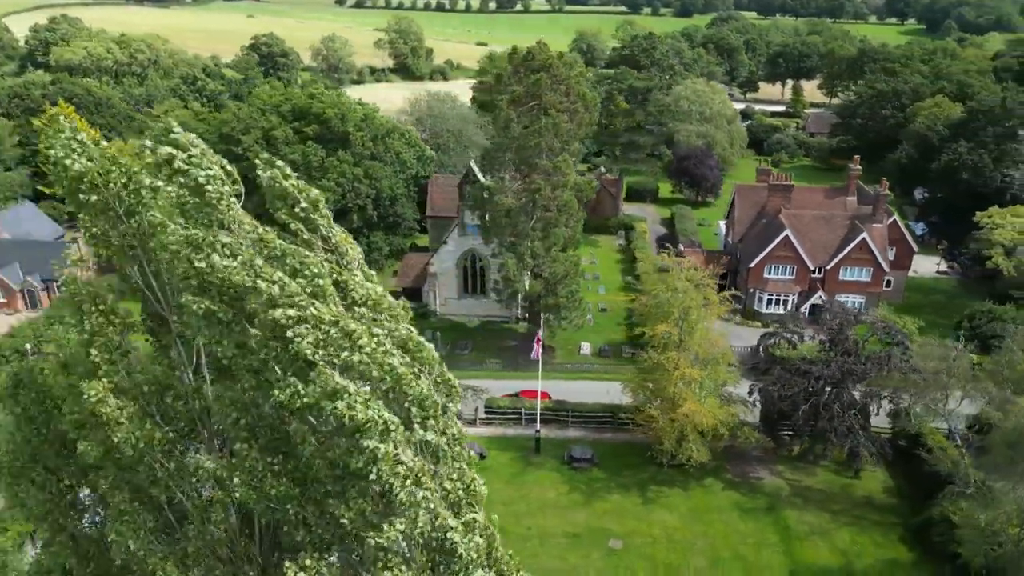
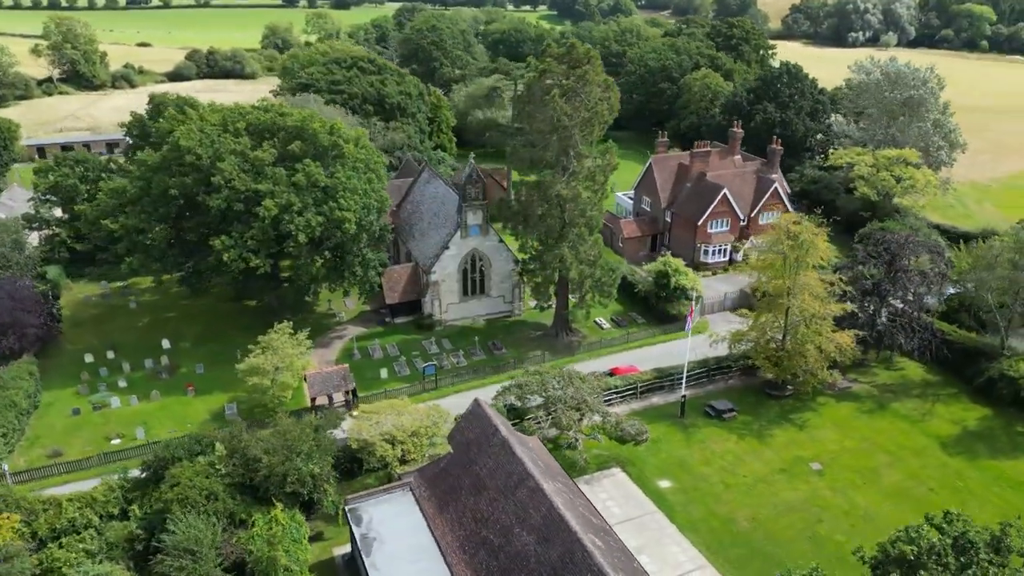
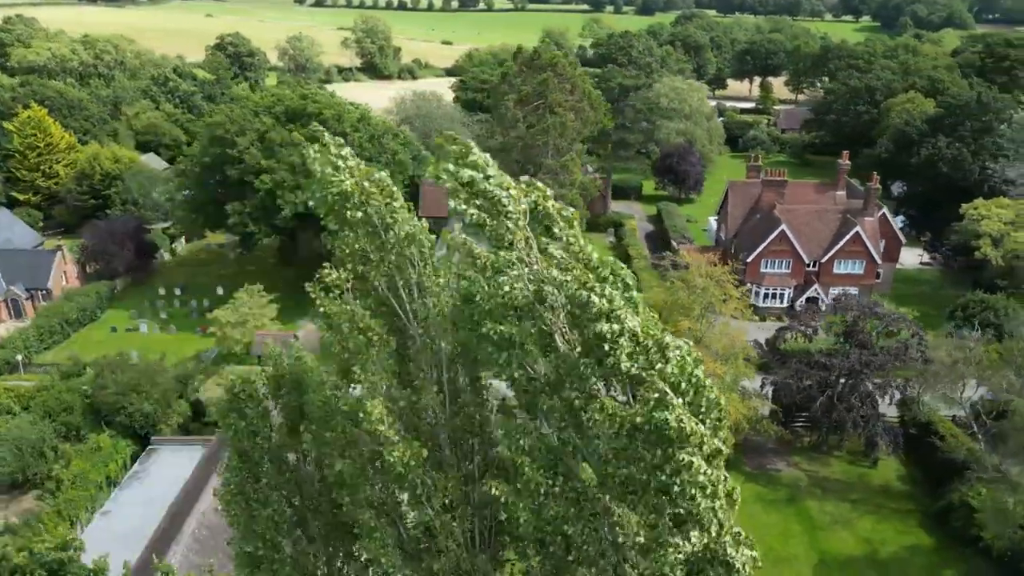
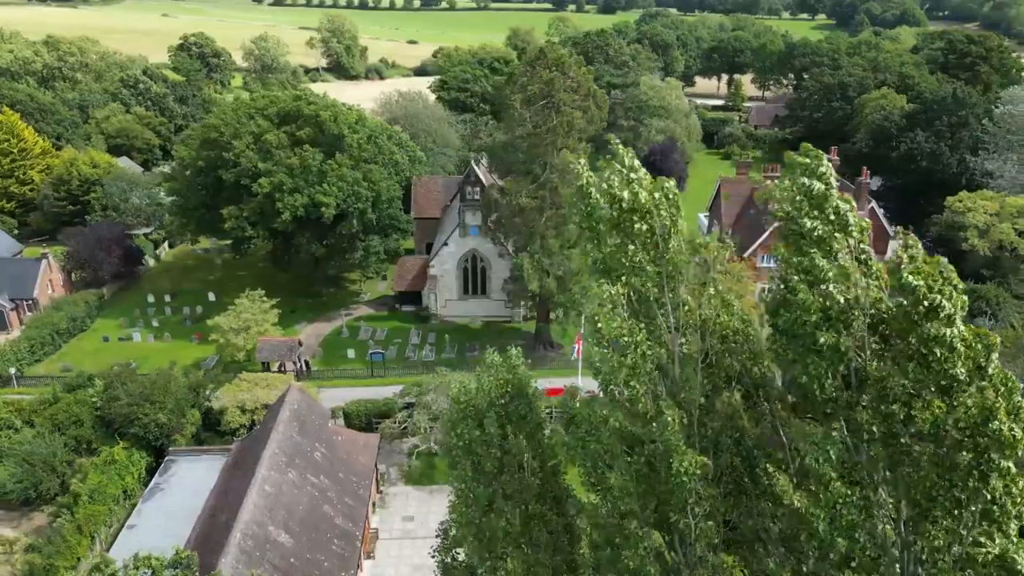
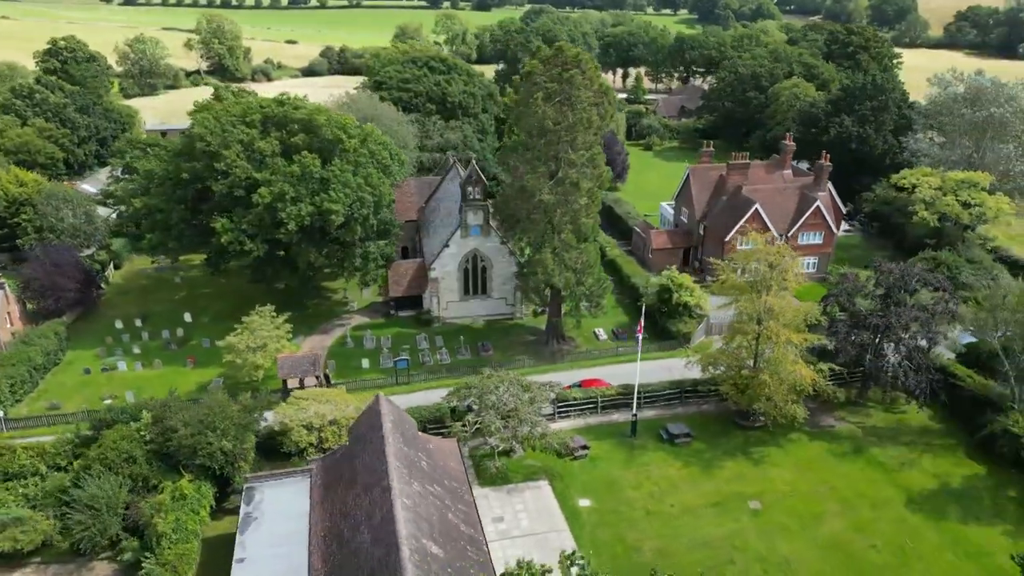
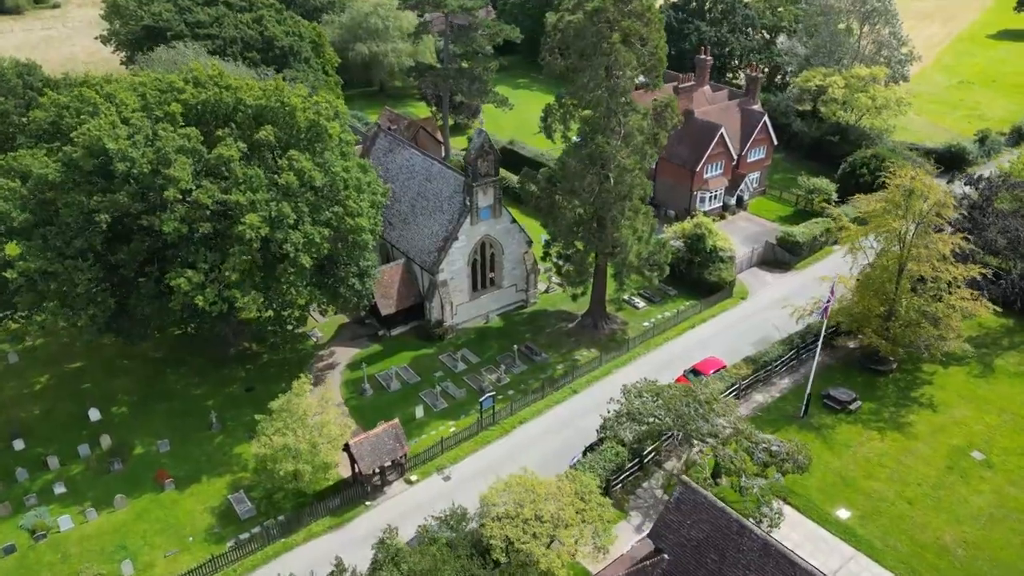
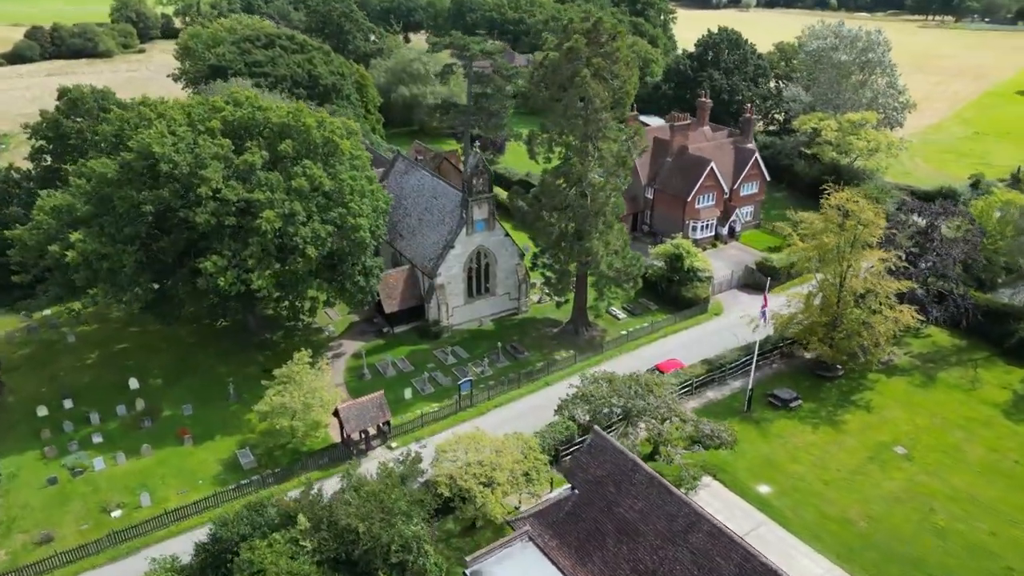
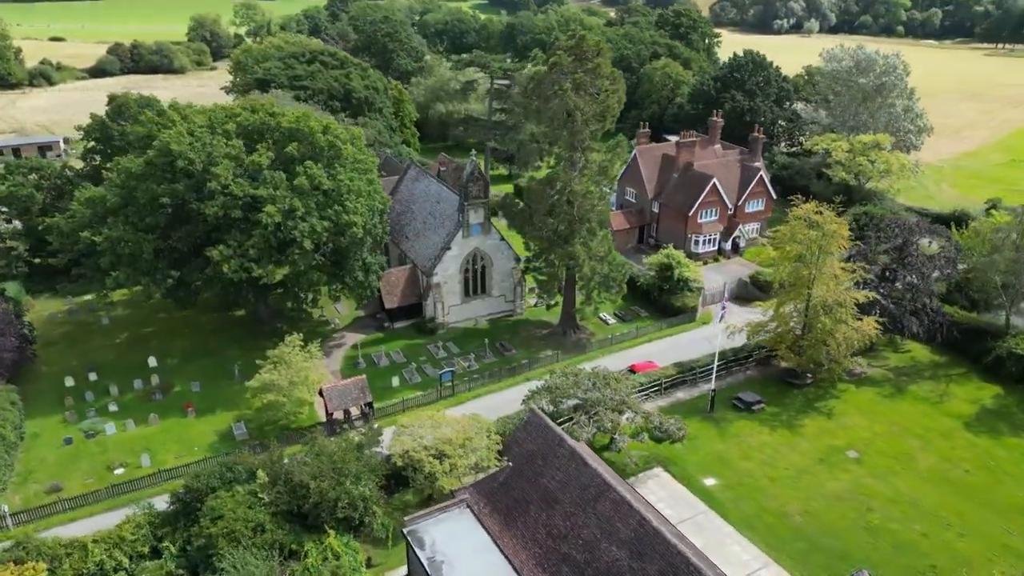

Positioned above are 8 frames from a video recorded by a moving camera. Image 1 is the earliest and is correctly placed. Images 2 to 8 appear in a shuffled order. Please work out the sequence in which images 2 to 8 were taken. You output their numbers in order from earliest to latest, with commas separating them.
3, 4, 5, 2, 8, 7, 6
